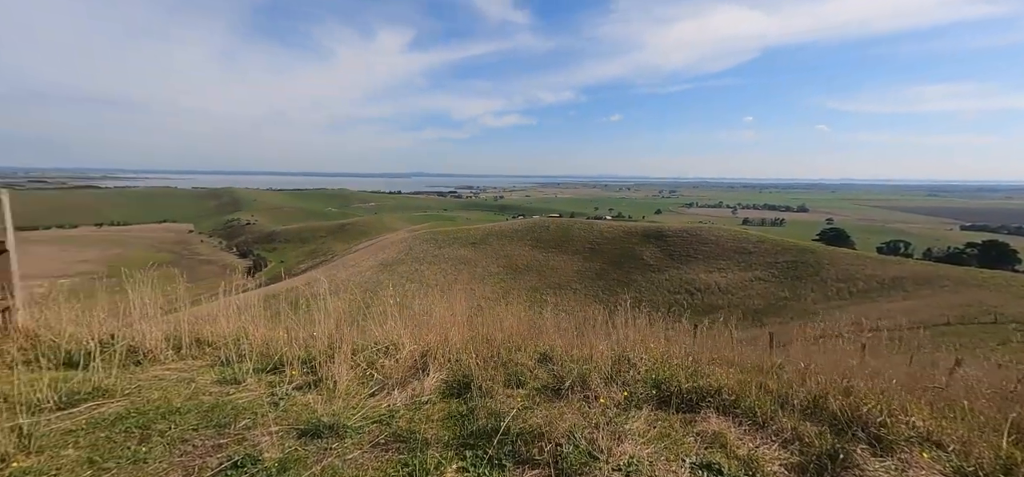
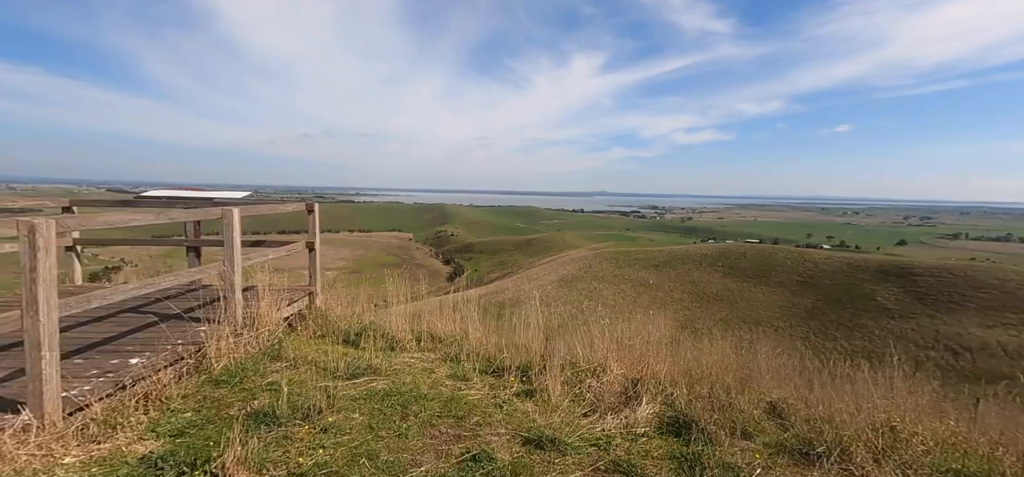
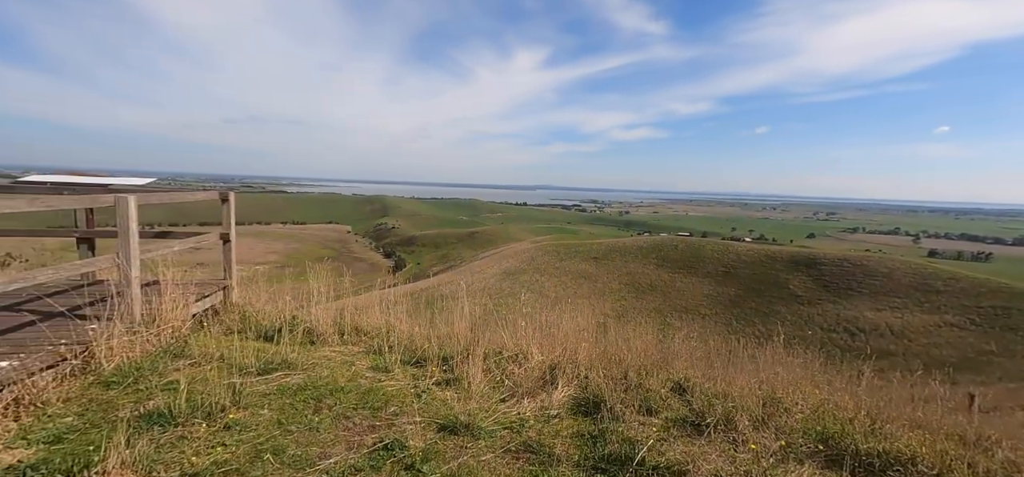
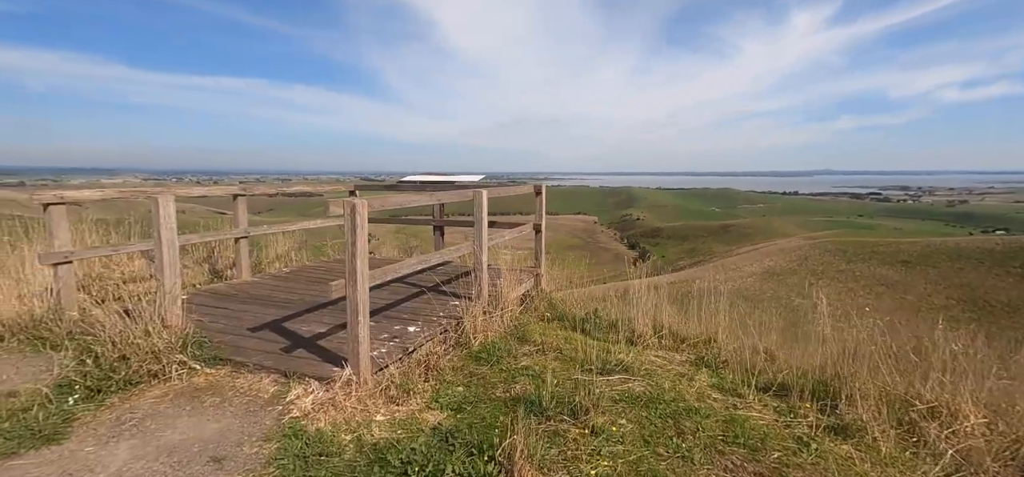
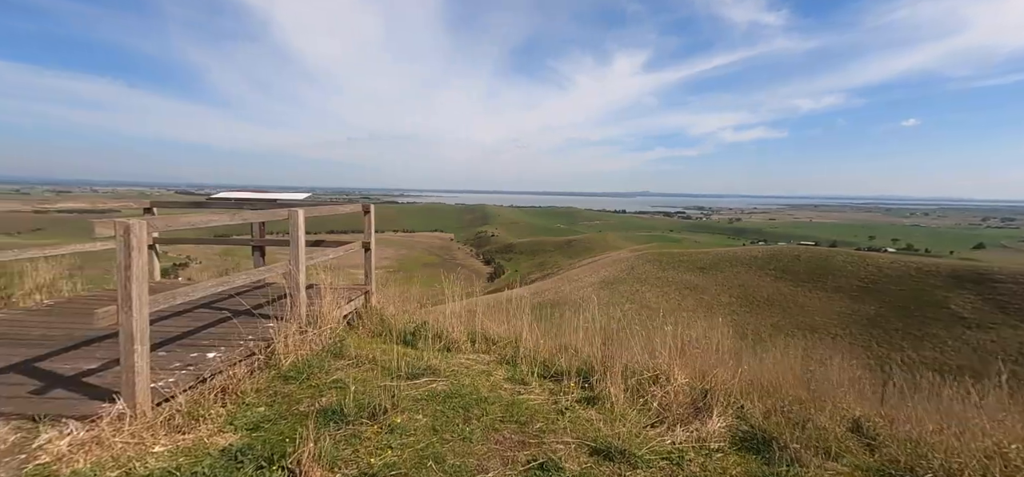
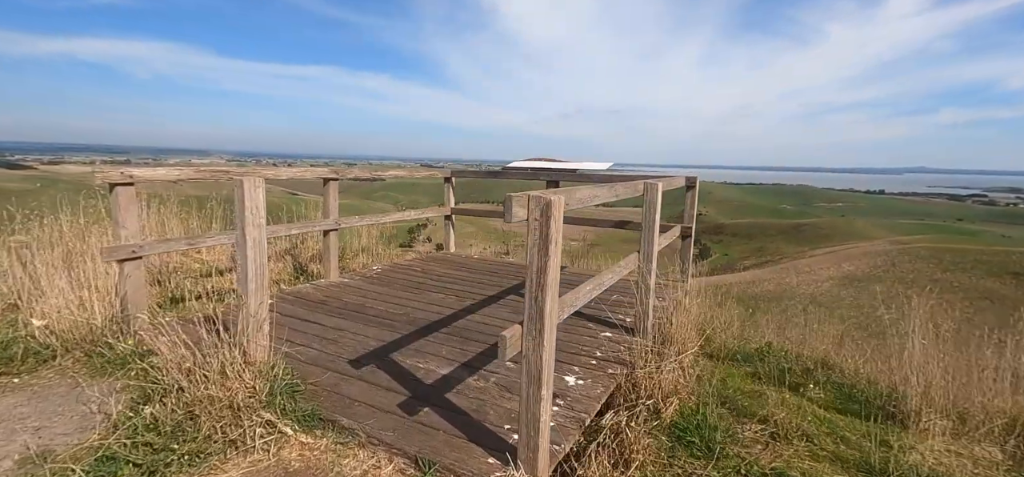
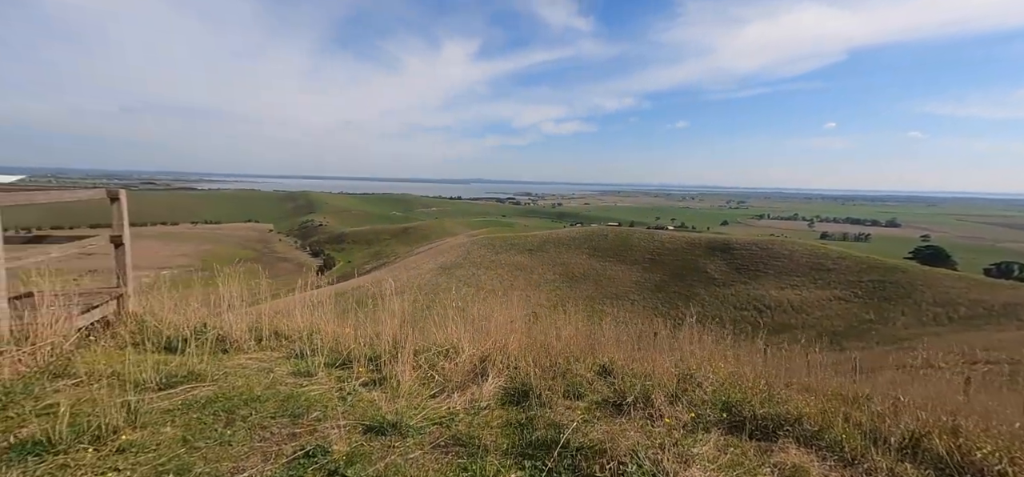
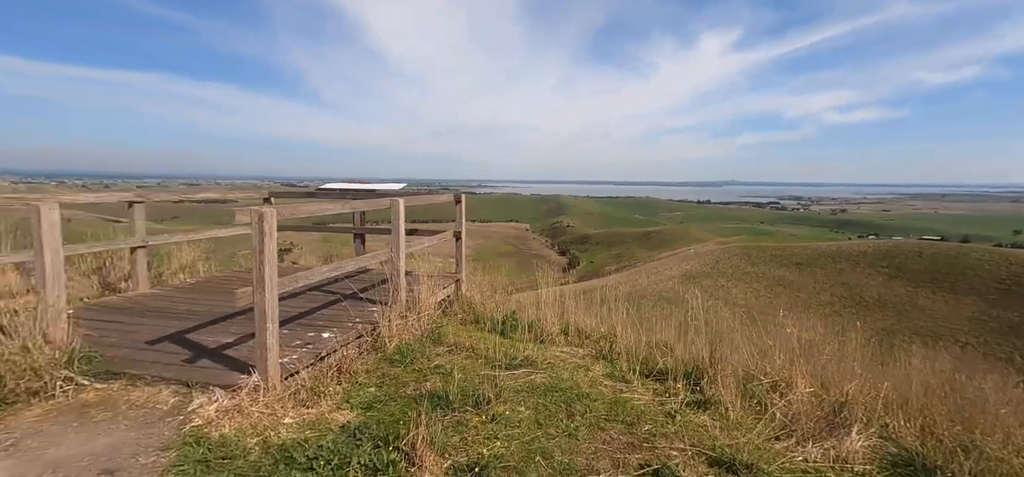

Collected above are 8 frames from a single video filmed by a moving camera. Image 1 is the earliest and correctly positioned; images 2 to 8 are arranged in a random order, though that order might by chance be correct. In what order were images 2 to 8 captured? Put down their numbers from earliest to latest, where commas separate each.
7, 3, 2, 5, 8, 4, 6
